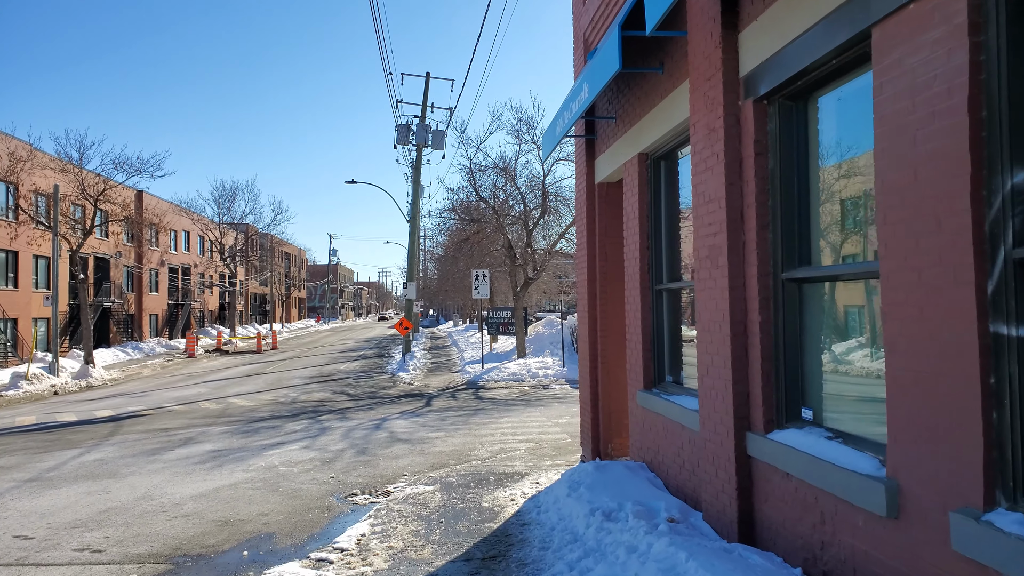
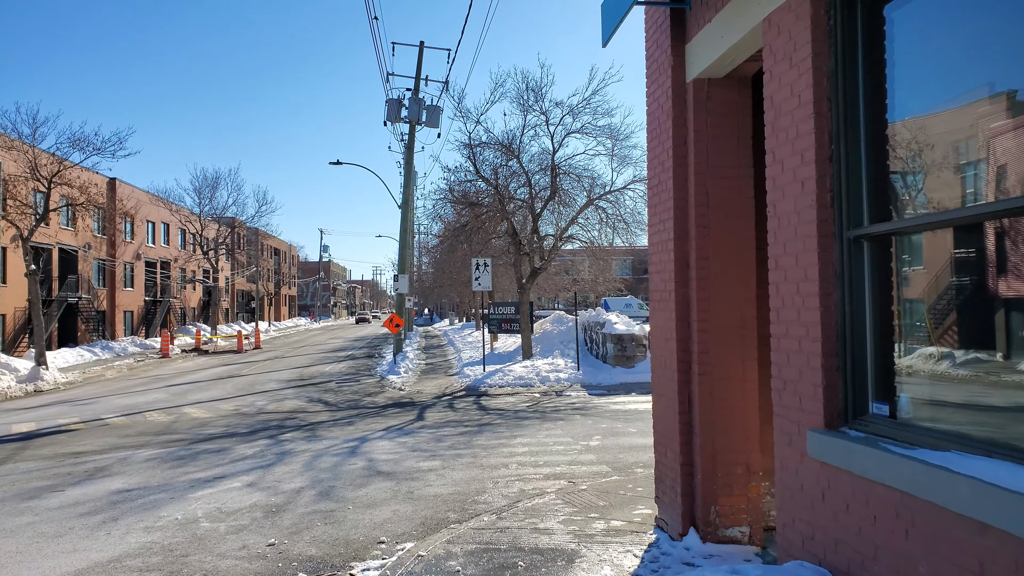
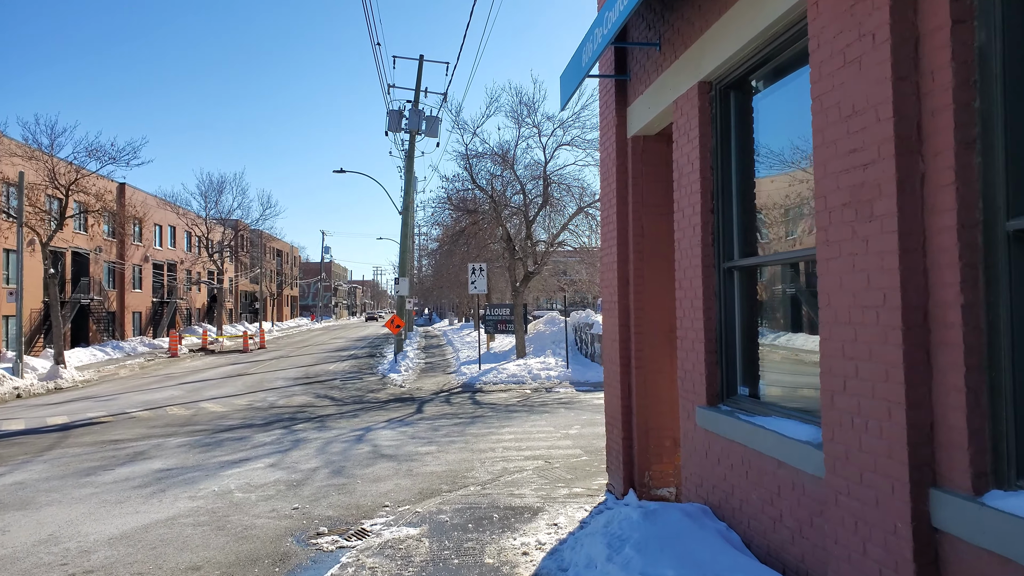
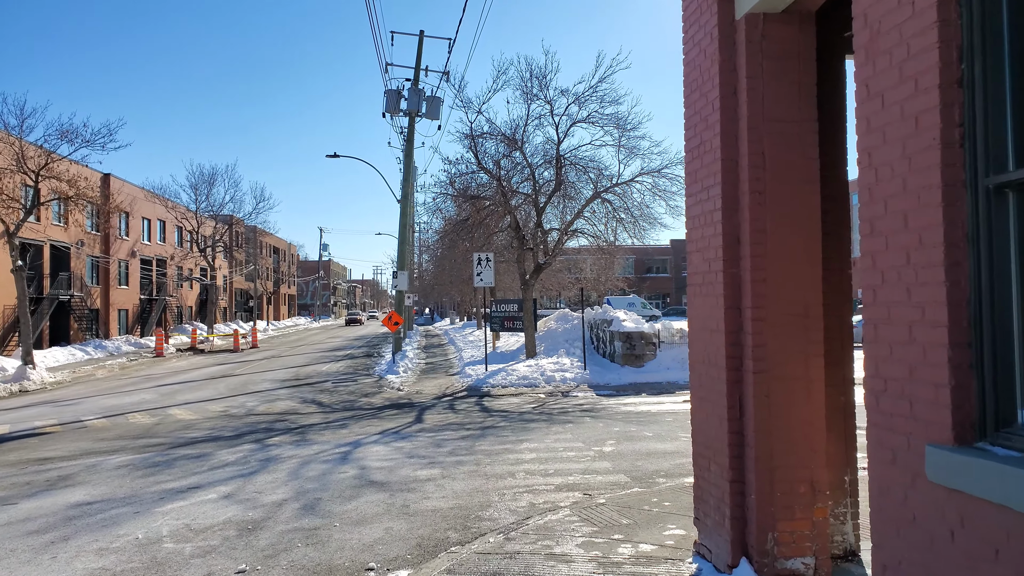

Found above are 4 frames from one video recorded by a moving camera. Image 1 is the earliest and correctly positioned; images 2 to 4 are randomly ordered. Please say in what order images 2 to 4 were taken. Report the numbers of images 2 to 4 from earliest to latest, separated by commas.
3, 2, 4
